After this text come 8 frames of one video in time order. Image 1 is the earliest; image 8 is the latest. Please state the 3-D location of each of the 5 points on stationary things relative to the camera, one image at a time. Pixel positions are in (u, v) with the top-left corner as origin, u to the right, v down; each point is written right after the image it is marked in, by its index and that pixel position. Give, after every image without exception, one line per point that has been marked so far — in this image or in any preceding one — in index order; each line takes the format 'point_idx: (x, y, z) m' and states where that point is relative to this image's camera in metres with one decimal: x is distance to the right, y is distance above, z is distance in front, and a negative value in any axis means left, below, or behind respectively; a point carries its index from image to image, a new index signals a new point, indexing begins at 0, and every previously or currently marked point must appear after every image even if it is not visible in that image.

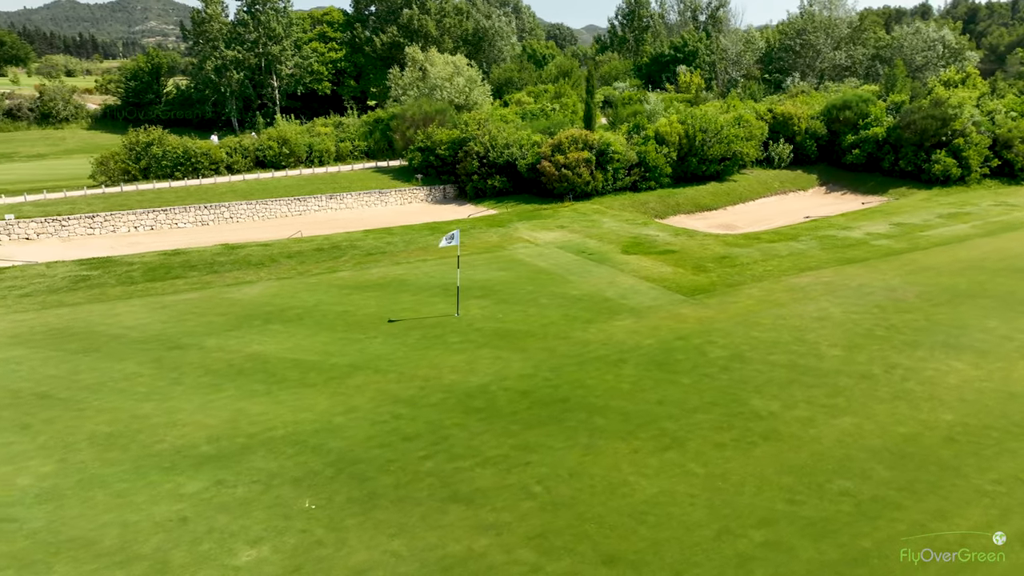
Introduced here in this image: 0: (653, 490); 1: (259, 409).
0: (+2.9, -4.1, +14.4) m
1: (-6.6, -3.1, +17.8) m
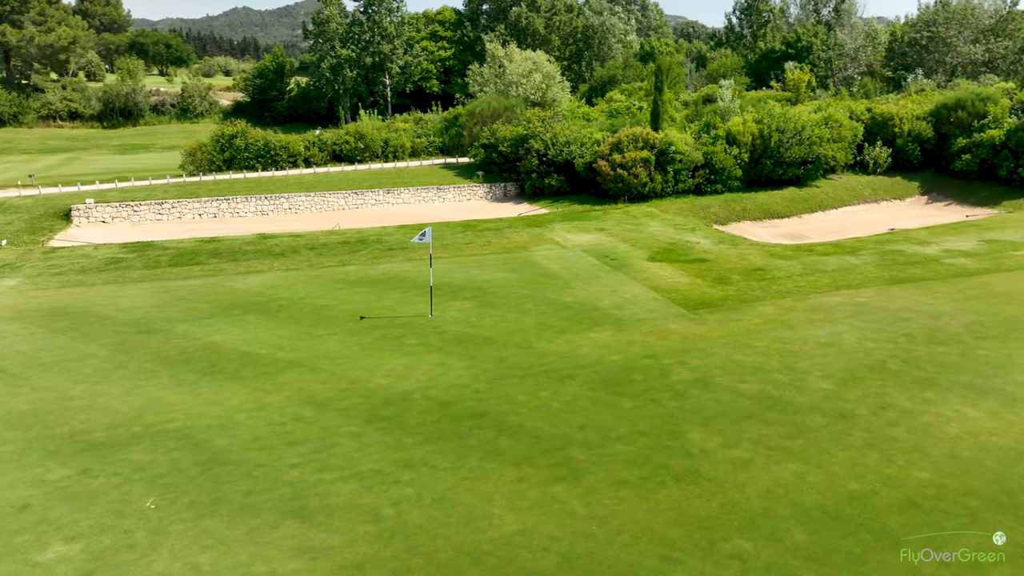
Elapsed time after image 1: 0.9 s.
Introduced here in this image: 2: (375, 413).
0: (0.0, -4.3, +12.7) m
1: (-8.6, -2.8, +17.7) m
2: (-3.4, -3.1, +16.8) m
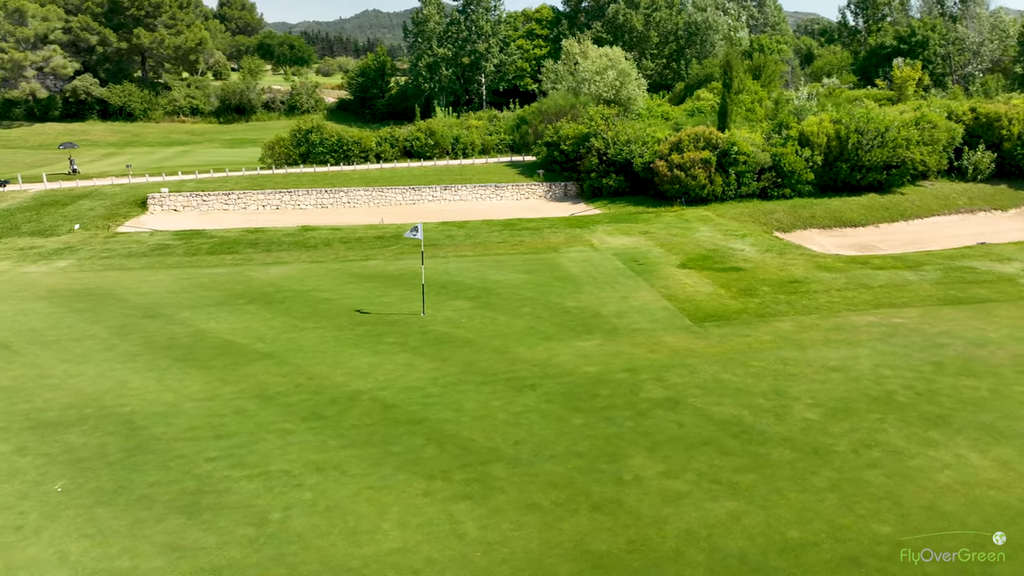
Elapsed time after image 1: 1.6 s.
0: (-2.0, -4.3, +11.9) m
1: (-9.7, -2.5, +18.1) m
2: (-4.7, -2.9, +16.5) m
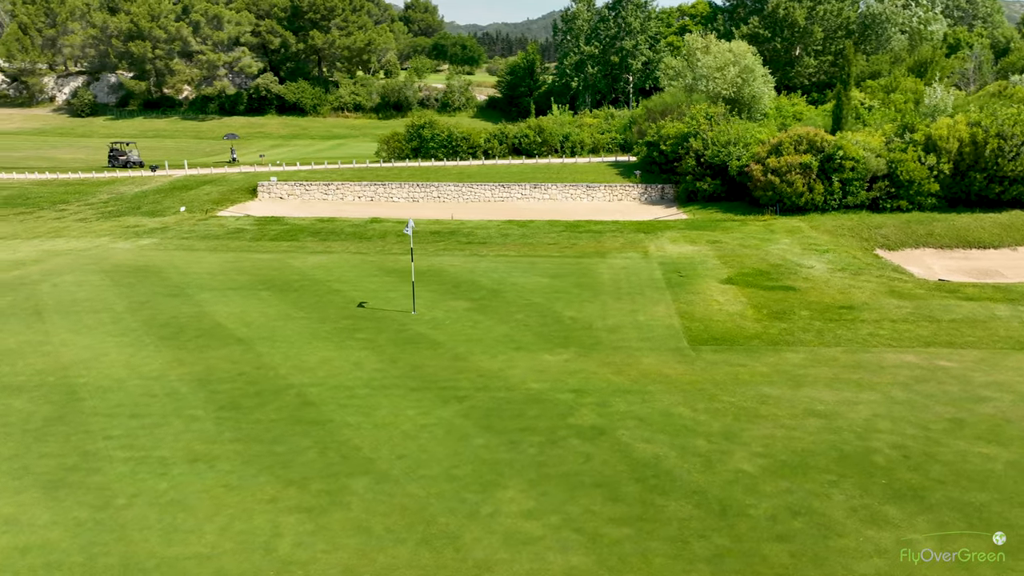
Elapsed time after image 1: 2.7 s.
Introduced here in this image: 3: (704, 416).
0: (-5.1, -4.2, +11.4) m
1: (-11.0, -1.9, +19.2) m
2: (-6.6, -2.7, +16.5) m
3: (+4.2, -2.8, +15.5) m
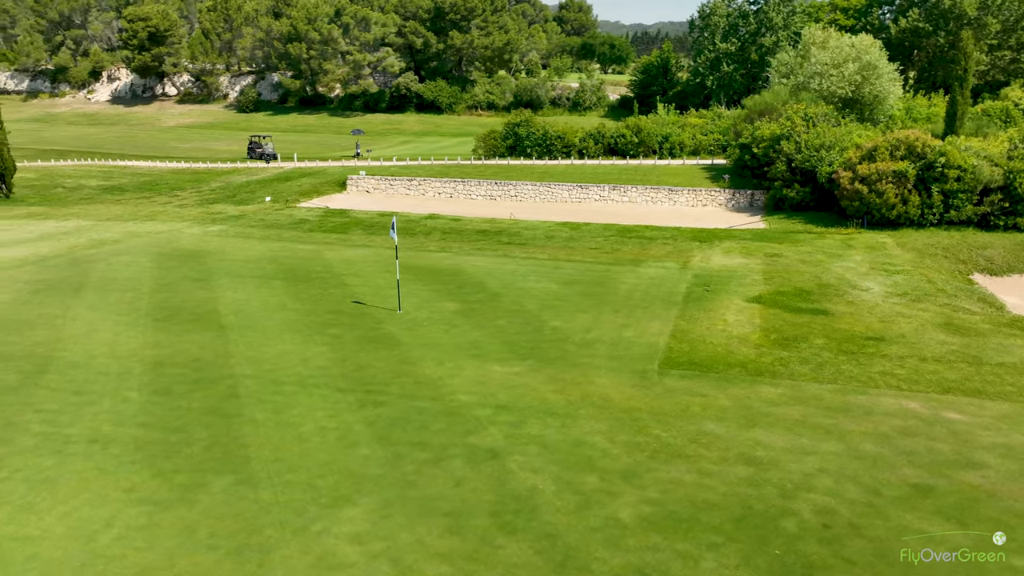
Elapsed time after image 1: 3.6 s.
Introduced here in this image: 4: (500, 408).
0: (-7.9, -4.0, +11.7) m
1: (-12.0, -1.4, +20.5) m
2: (-8.3, -2.4, +16.9) m
3: (+2.0, -3.1, +13.8) m
4: (-0.2, -2.6, +15.6) m
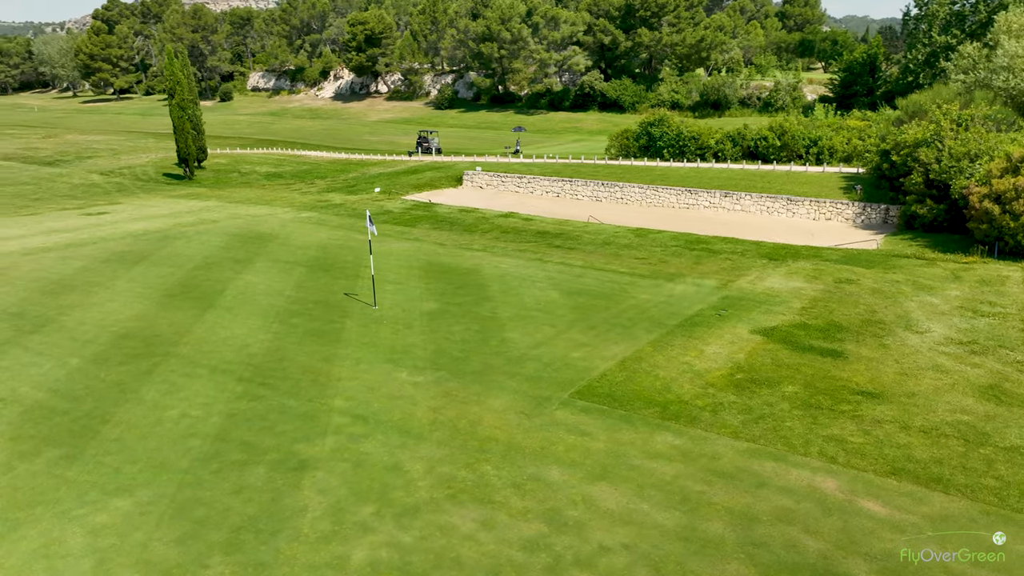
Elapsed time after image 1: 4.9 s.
0: (-11.7, -3.4, +13.0) m
1: (-12.9, -0.5, +22.7) m
2: (-10.4, -1.8, +18.2) m
3: (-1.5, -3.4, +12.3) m
4: (-3.1, -2.7, +14.7) m
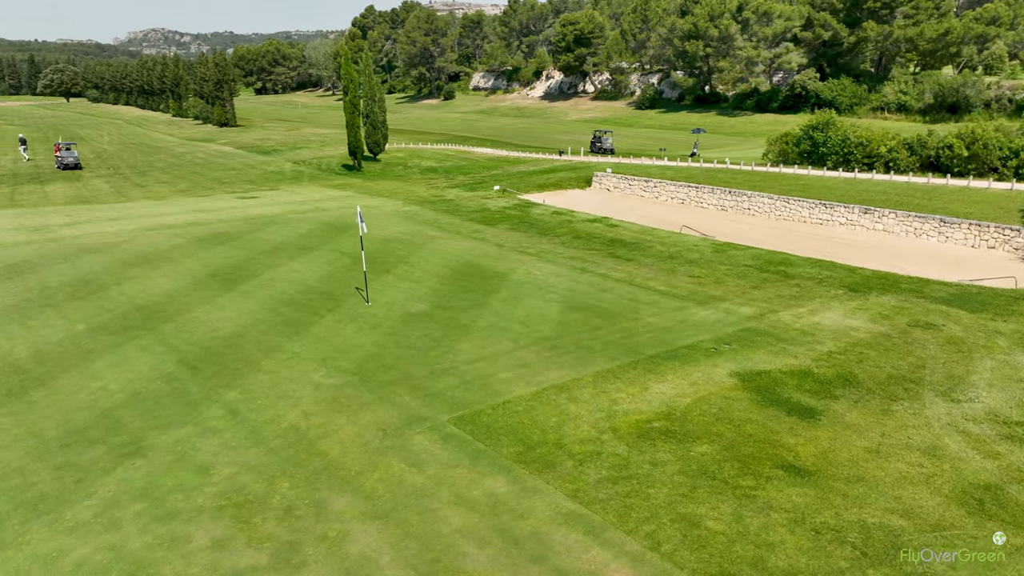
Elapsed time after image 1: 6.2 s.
0: (-14.5, -2.5, +15.6) m
1: (-12.6, +0.3, +25.1) m
2: (-11.6, -1.1, +20.1) m
3: (-5.0, -3.3, +11.9) m
4: (-5.8, -2.6, +14.7) m
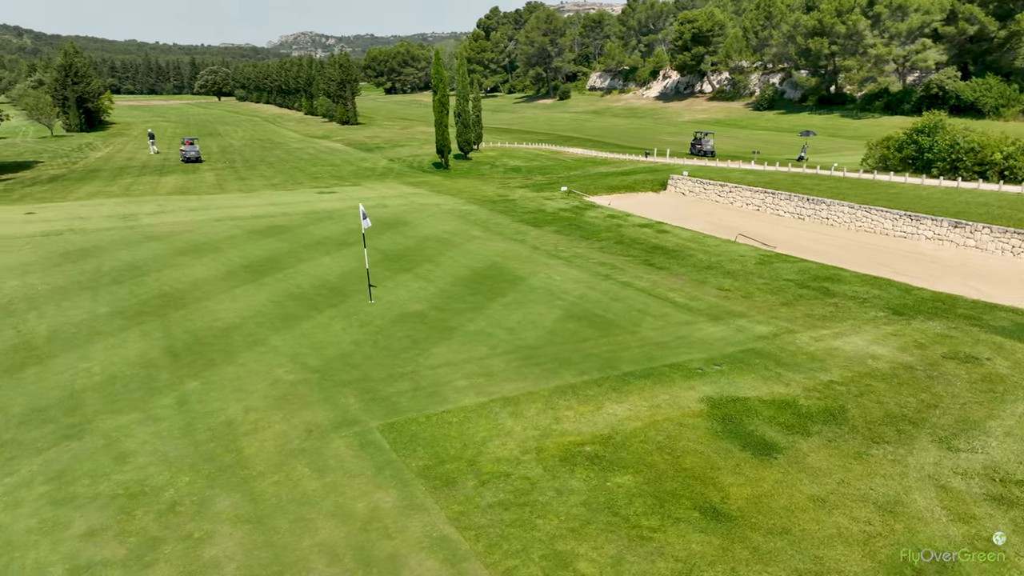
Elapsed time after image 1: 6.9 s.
0: (-15.4, -2.0, +17.3) m
1: (-11.9, +0.7, +26.4) m
2: (-11.8, -0.7, +21.3) m
3: (-6.7, -3.2, +12.2) m
4: (-7.0, -2.4, +15.0) m
